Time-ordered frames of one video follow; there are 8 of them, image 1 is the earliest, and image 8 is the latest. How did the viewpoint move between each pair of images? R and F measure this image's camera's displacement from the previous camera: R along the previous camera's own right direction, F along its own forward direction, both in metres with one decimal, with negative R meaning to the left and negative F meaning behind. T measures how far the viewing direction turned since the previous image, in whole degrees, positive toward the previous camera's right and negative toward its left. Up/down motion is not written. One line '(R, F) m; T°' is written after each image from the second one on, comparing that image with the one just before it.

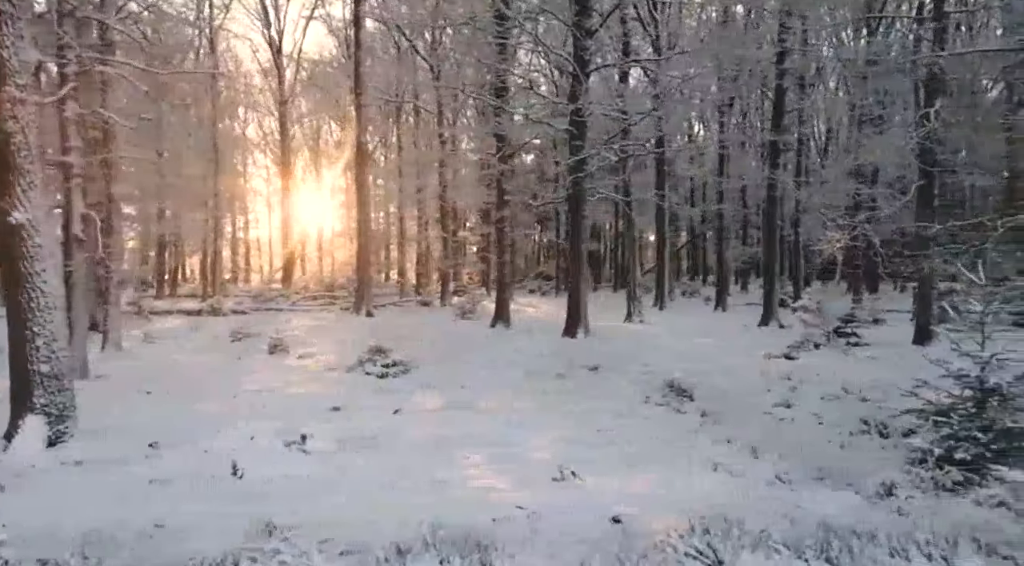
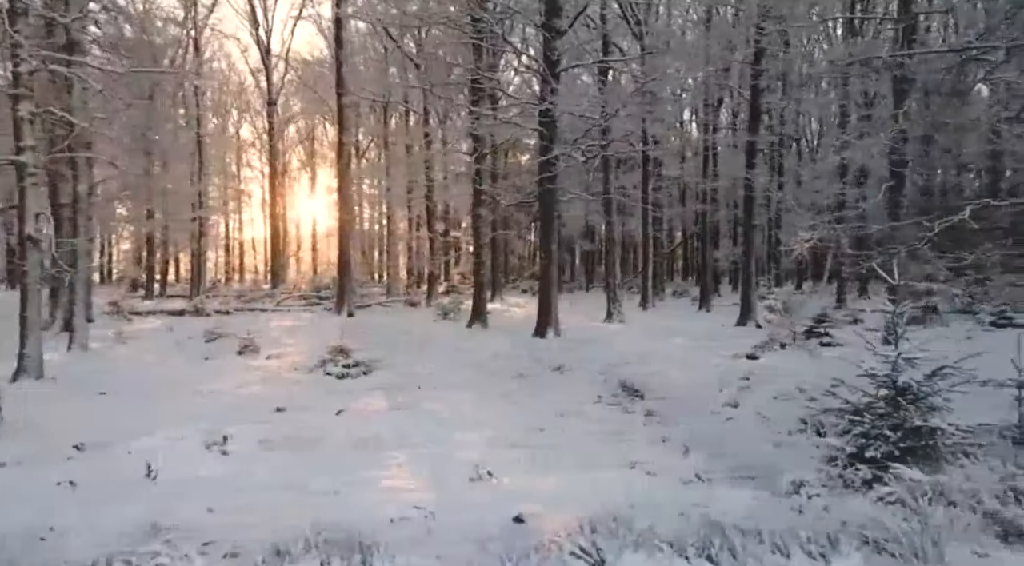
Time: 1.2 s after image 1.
(+0.5, 0.0) m; +1°
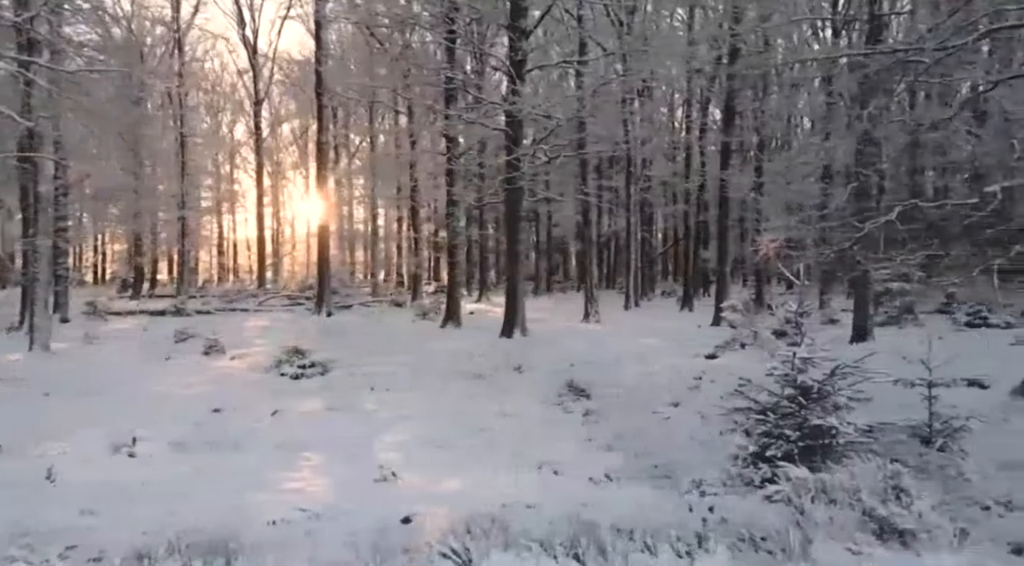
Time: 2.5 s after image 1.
(+0.6, 0.0) m; +1°
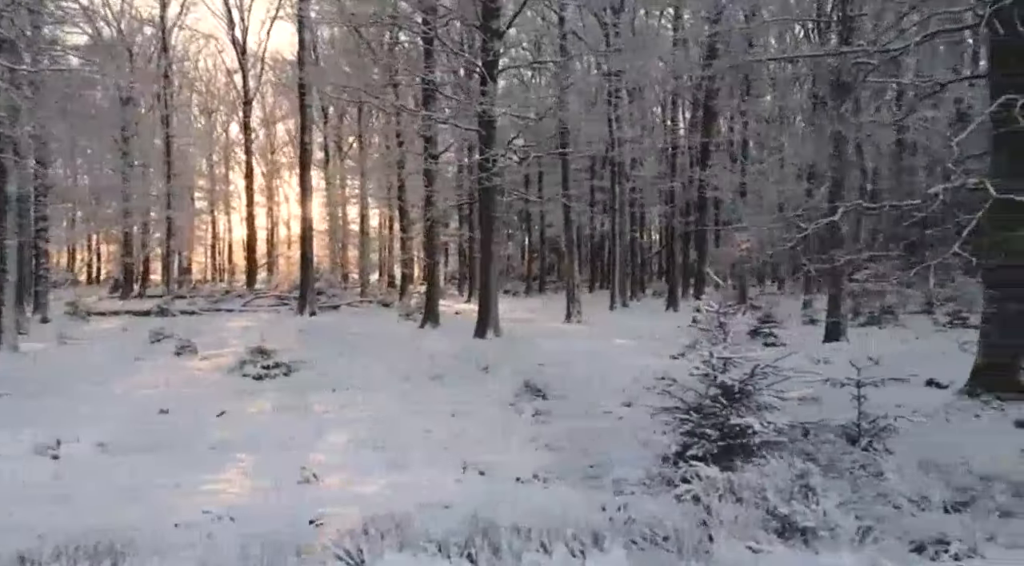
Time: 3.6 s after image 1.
(+0.5, 0.0) m; +1°
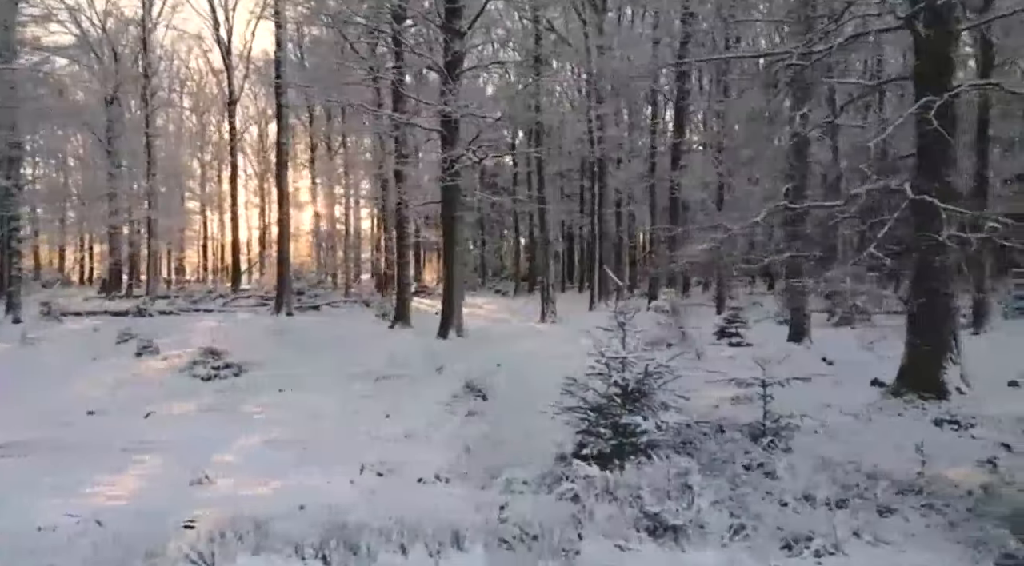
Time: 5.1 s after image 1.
(+0.6, 0.0) m; +1°
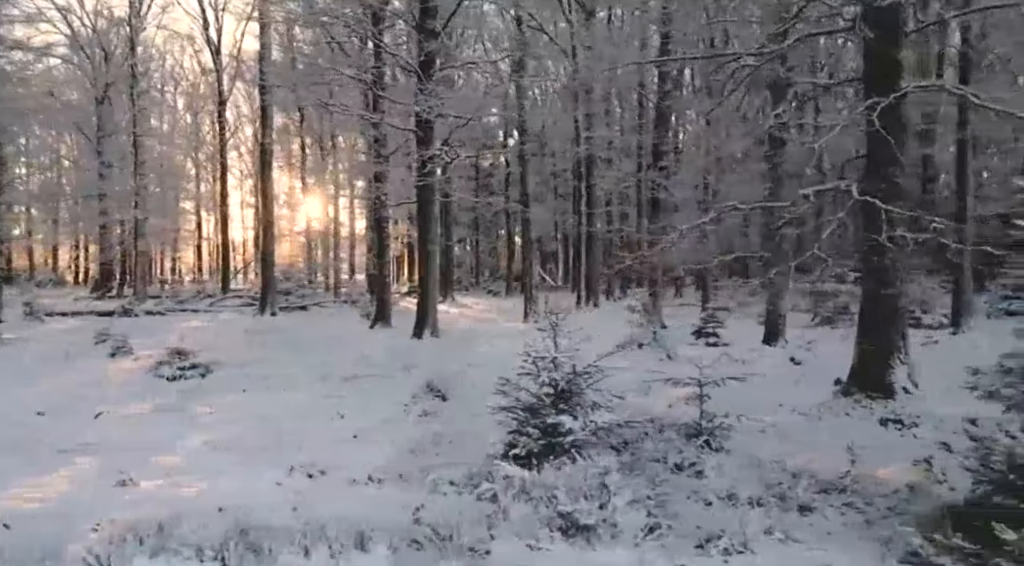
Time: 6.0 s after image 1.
(+0.4, 0.0) m; +1°
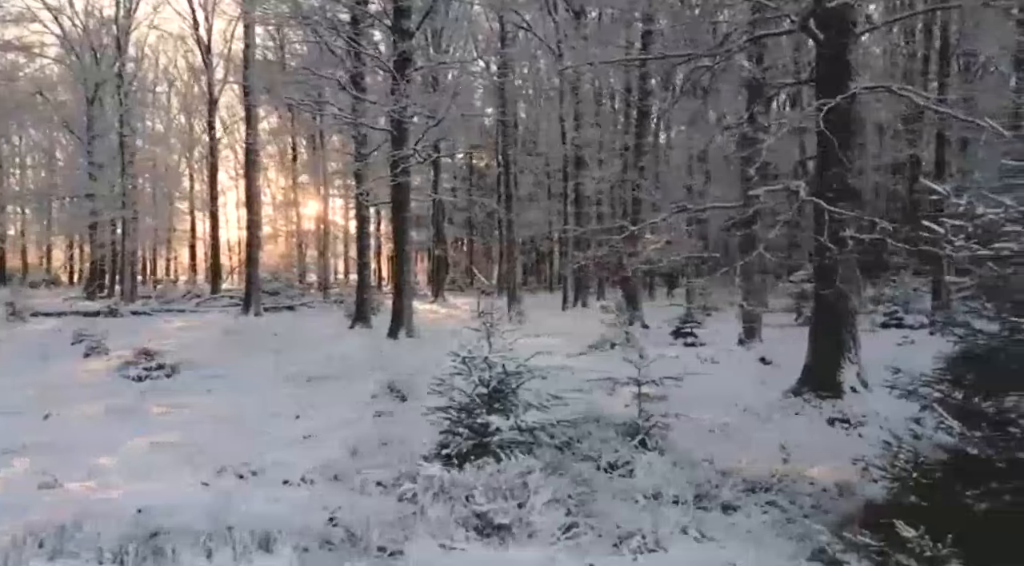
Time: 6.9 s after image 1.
(+0.4, 0.0) m; +1°
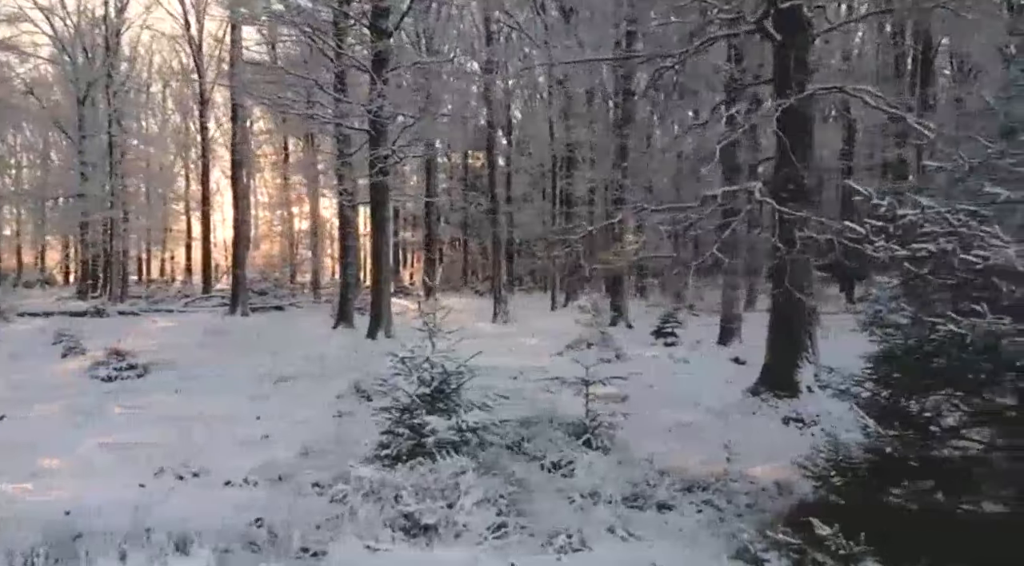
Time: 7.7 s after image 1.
(+0.3, 0.0) m; +1°
